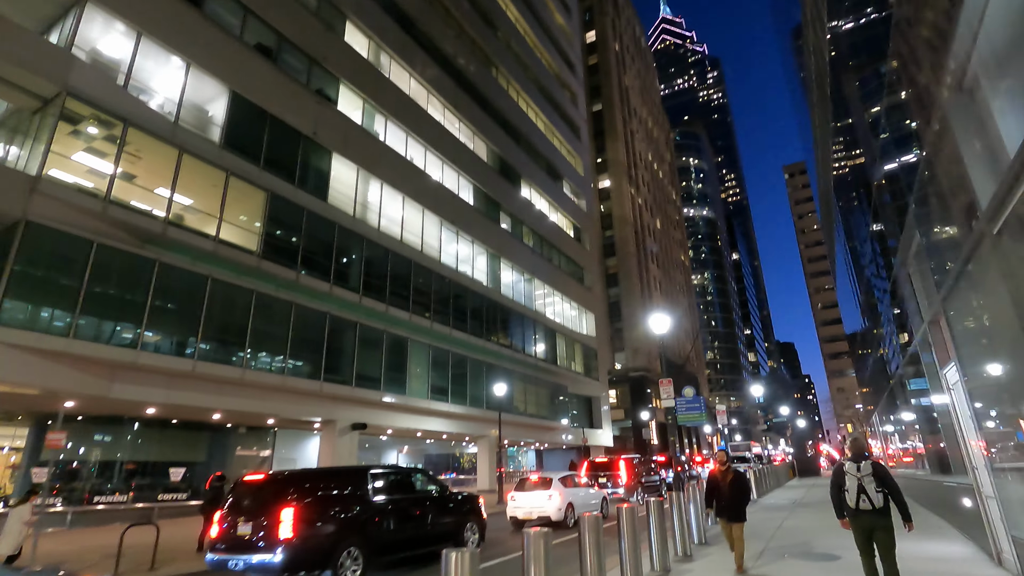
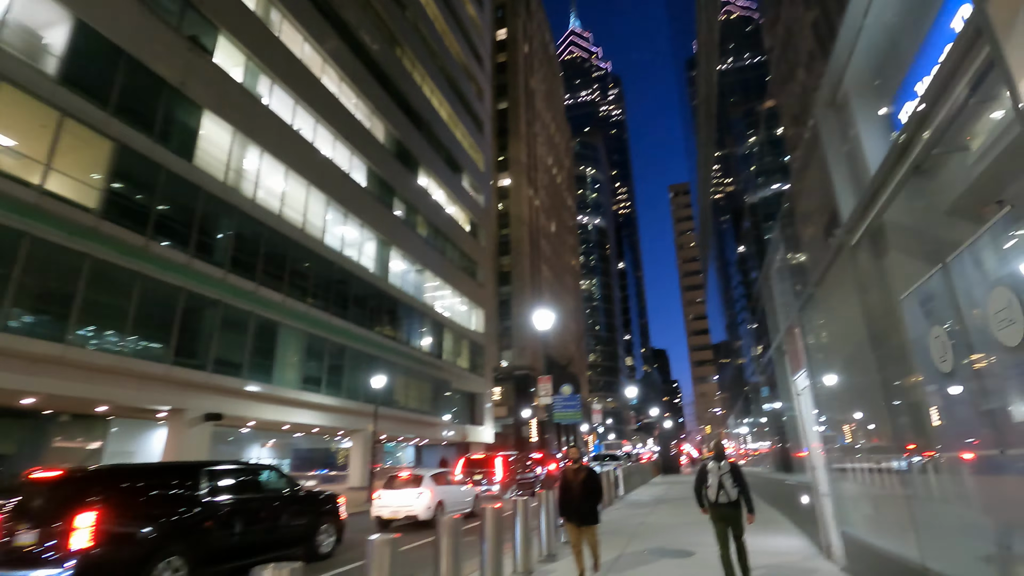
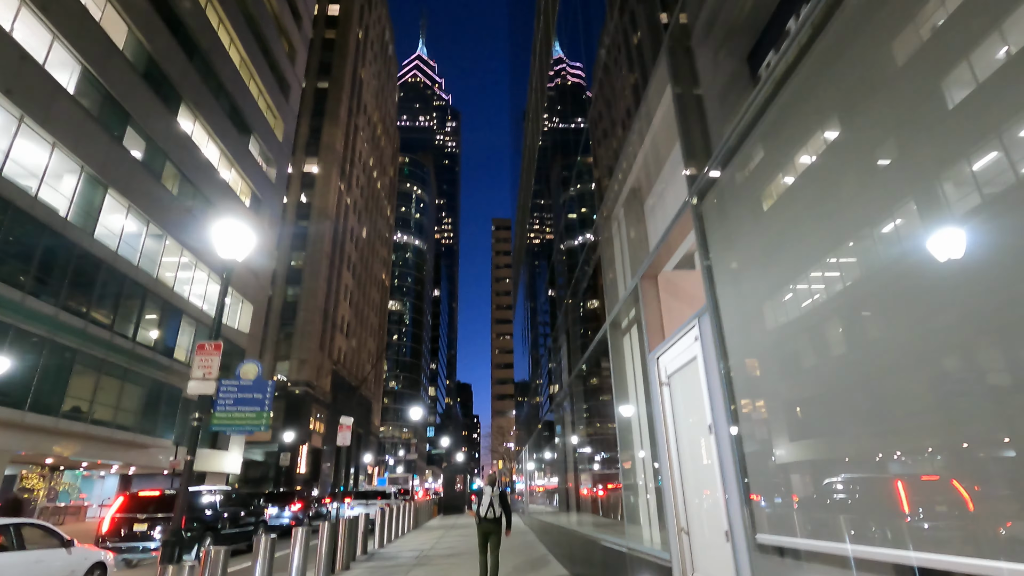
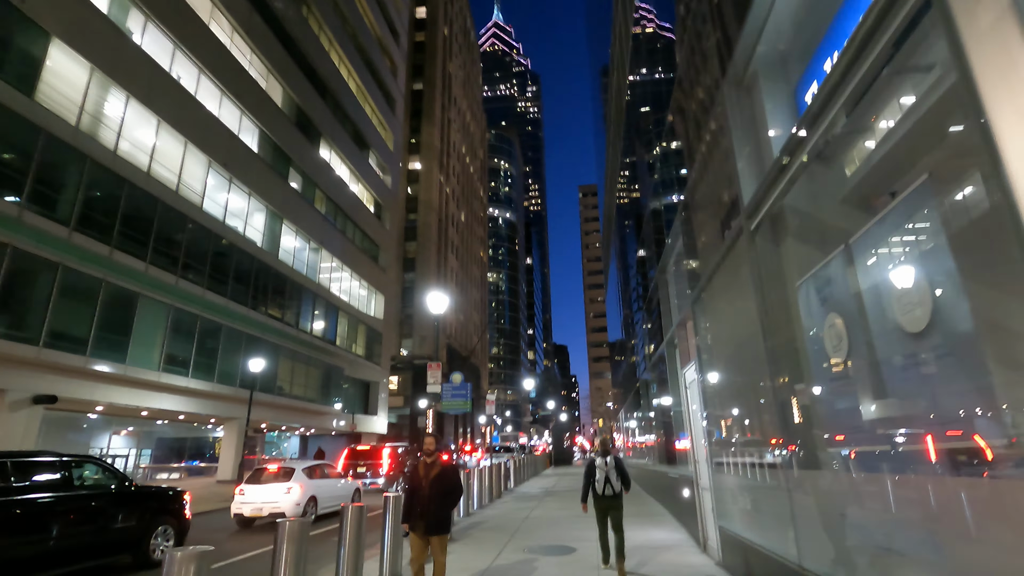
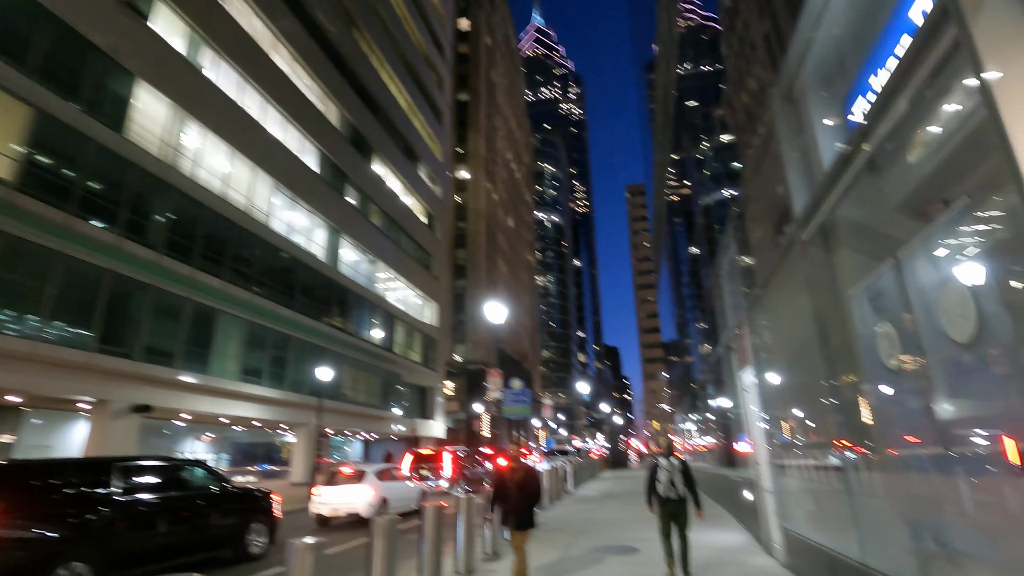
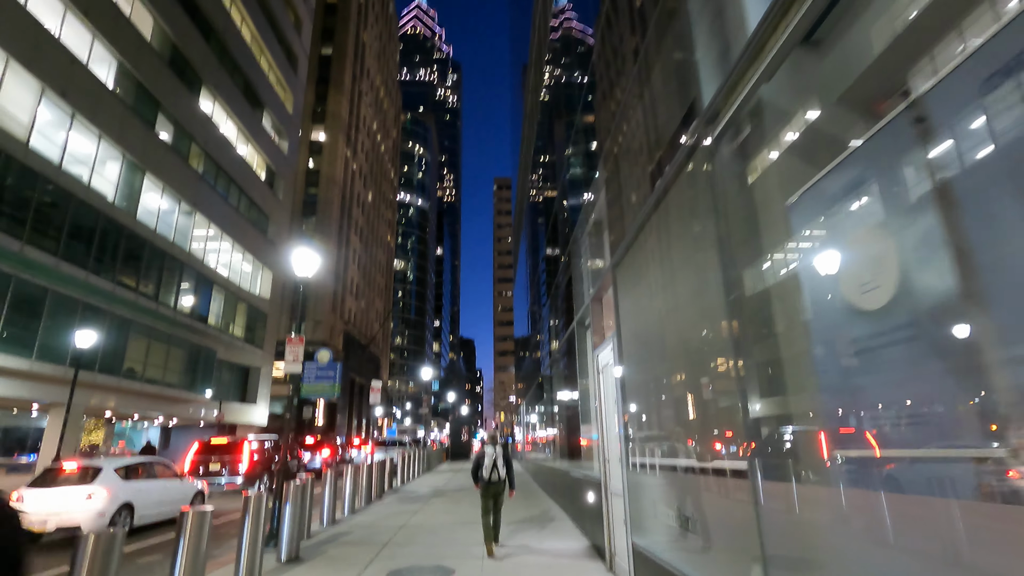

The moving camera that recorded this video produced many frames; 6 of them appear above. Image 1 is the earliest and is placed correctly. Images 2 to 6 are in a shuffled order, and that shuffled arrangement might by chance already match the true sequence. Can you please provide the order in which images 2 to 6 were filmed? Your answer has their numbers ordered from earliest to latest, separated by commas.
2, 5, 4, 6, 3
